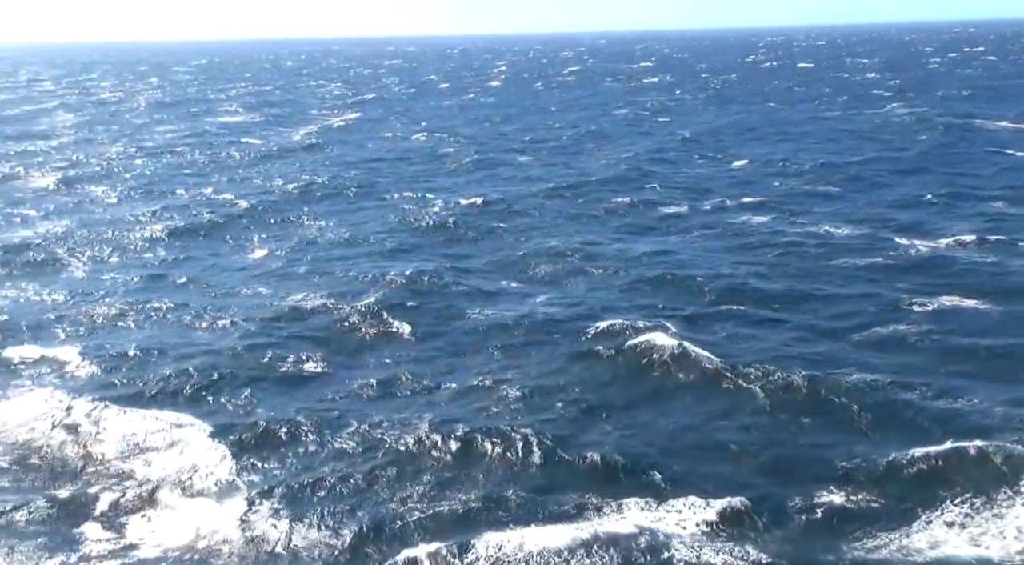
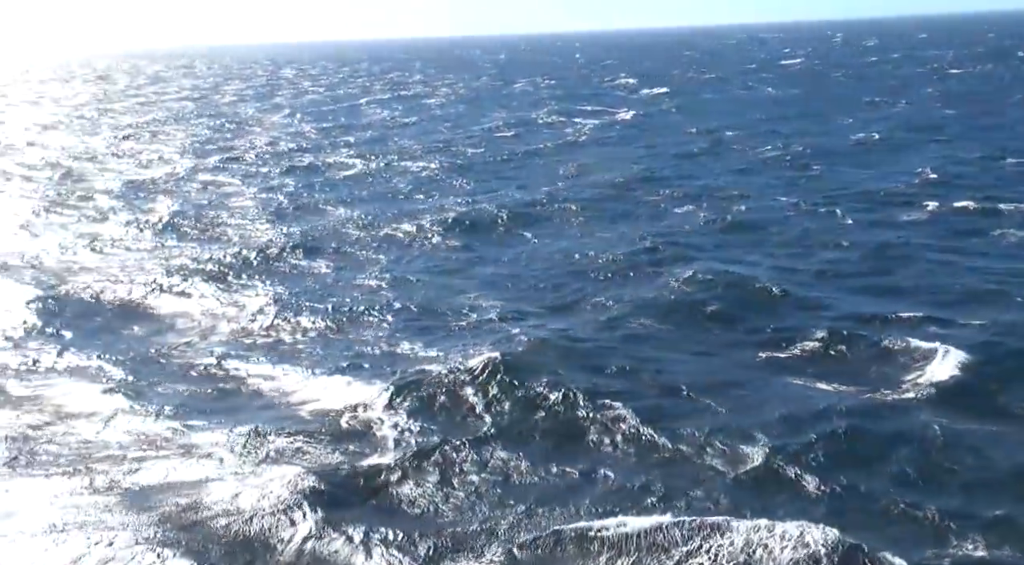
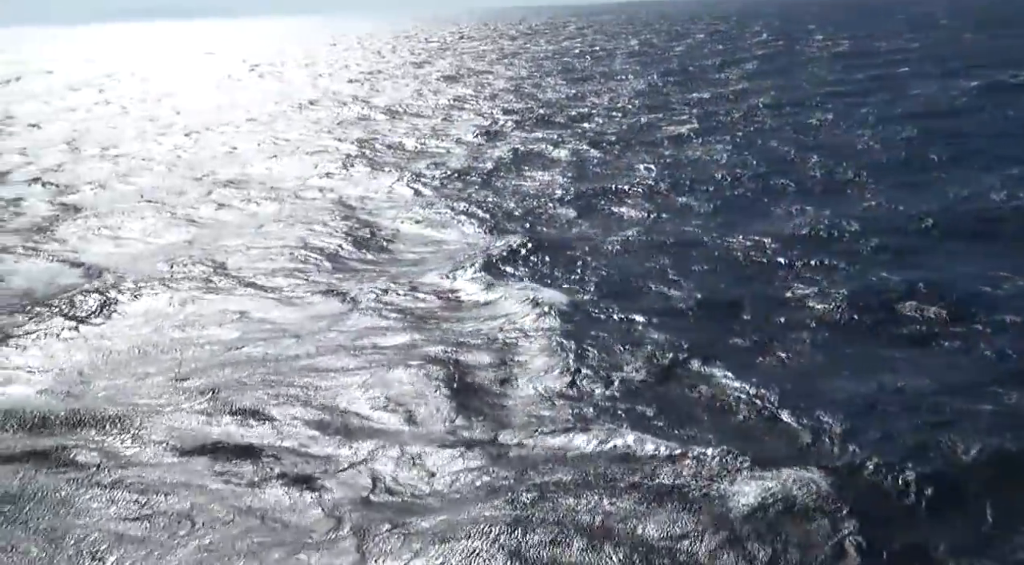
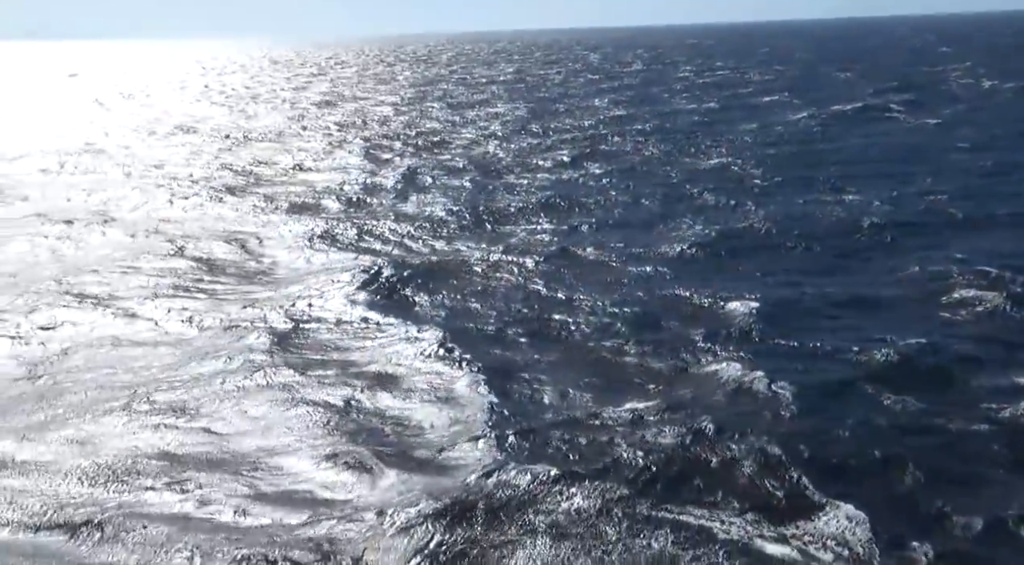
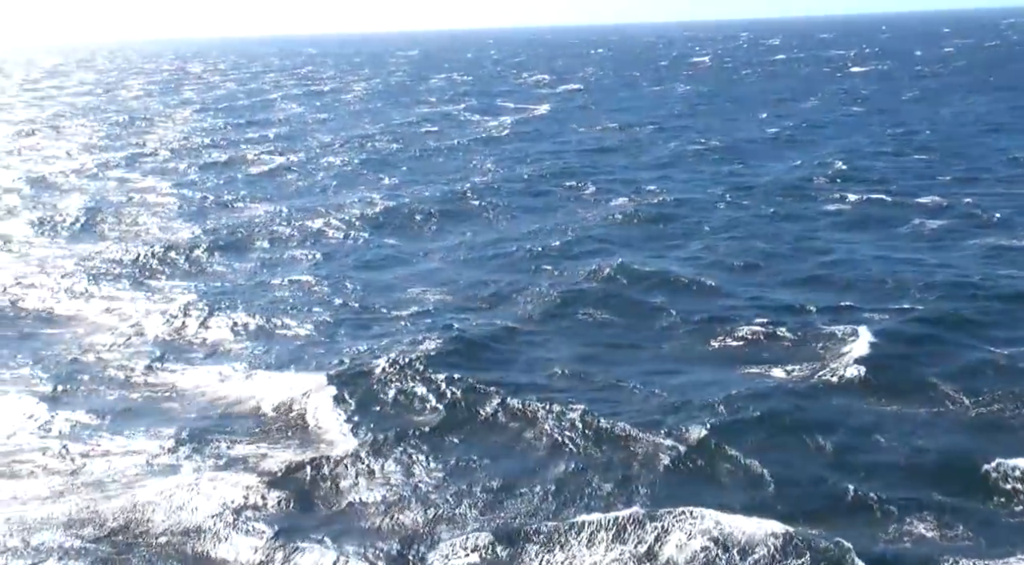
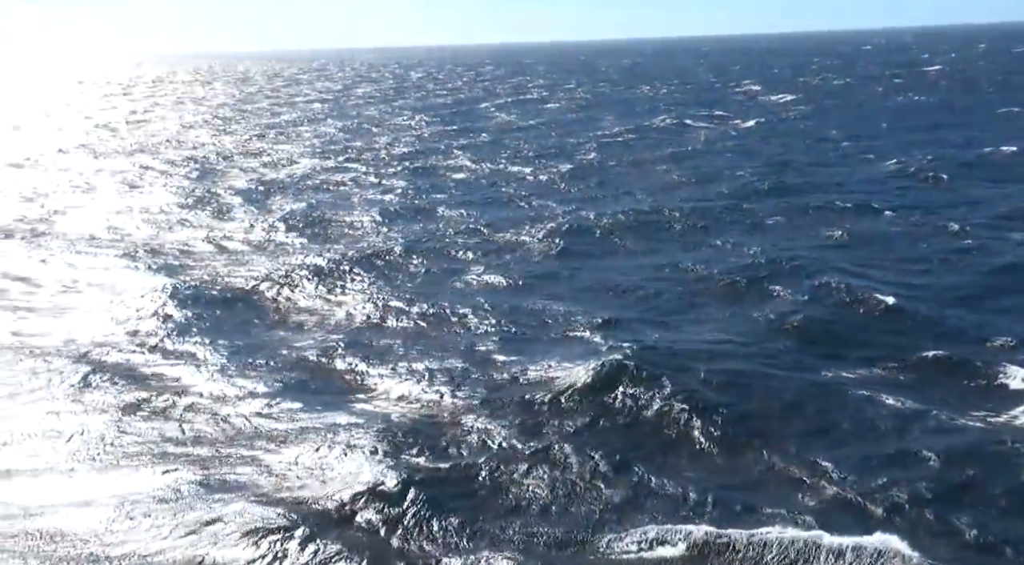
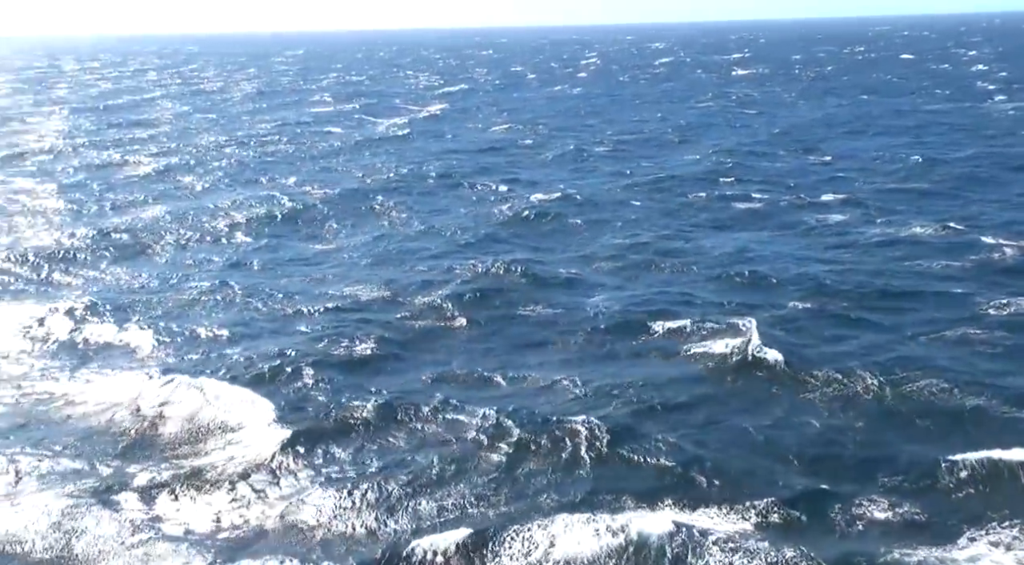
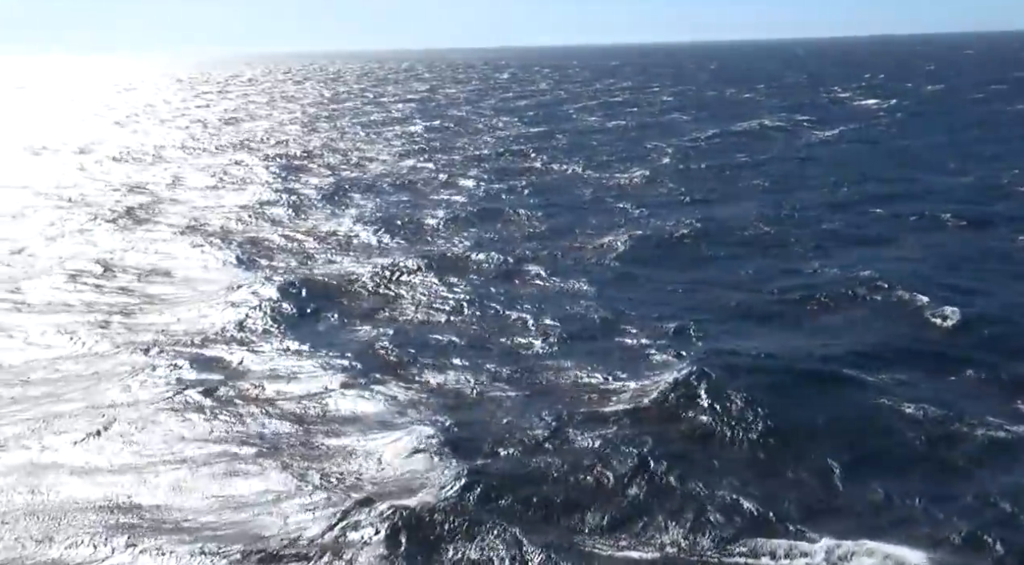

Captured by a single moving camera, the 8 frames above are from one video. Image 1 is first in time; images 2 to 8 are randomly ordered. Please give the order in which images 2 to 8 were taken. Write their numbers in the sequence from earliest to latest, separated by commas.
7, 5, 2, 6, 8, 4, 3
